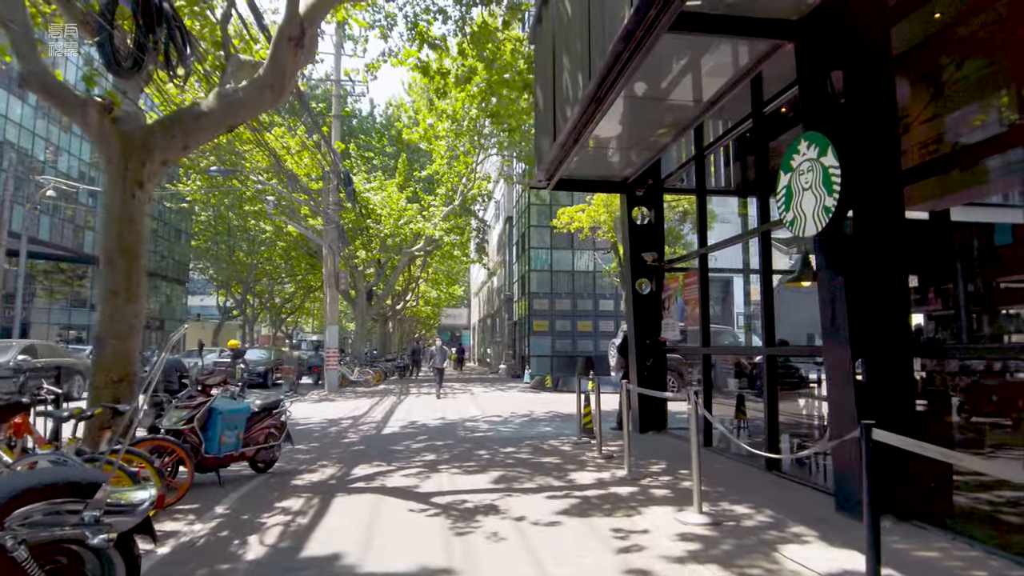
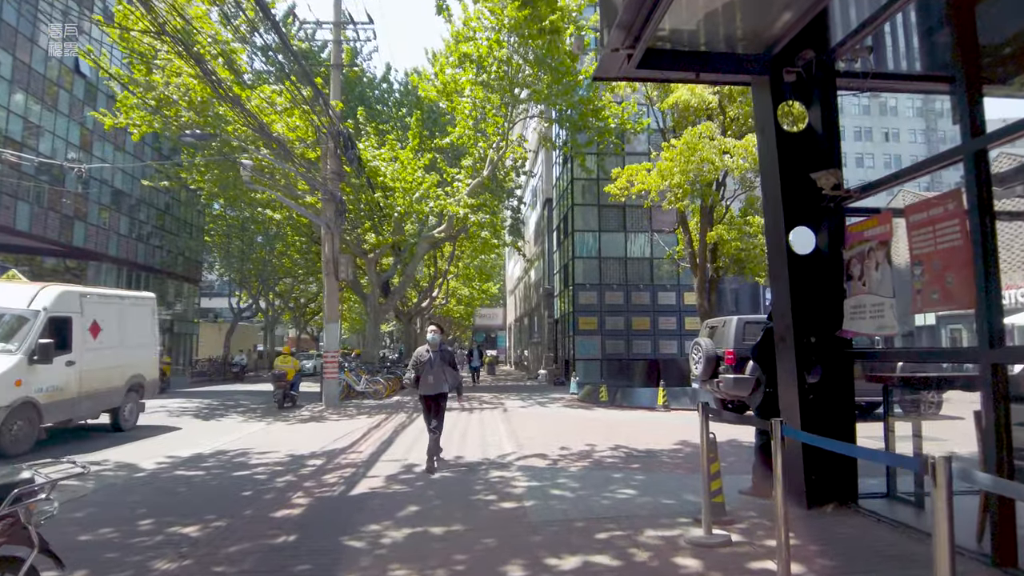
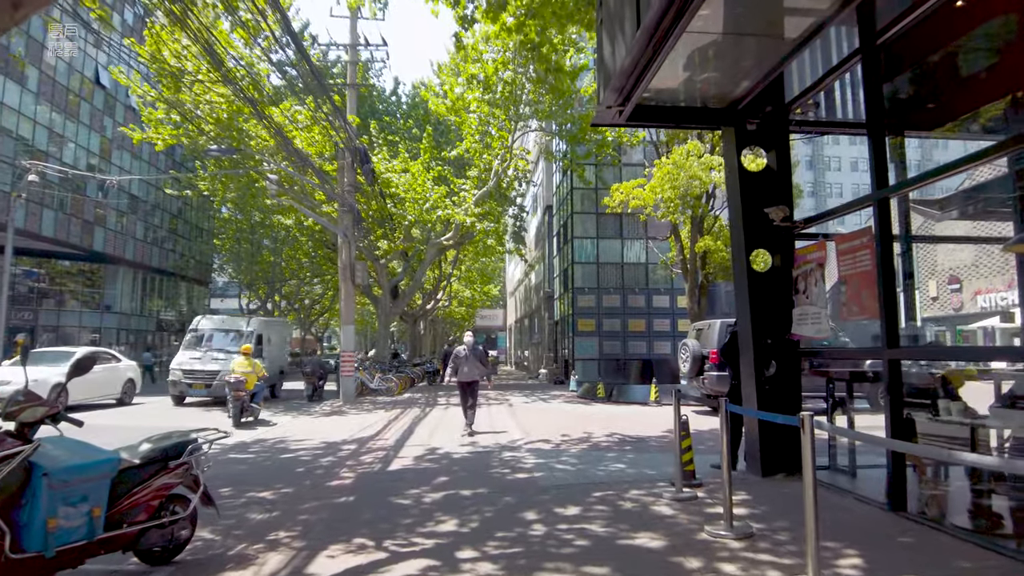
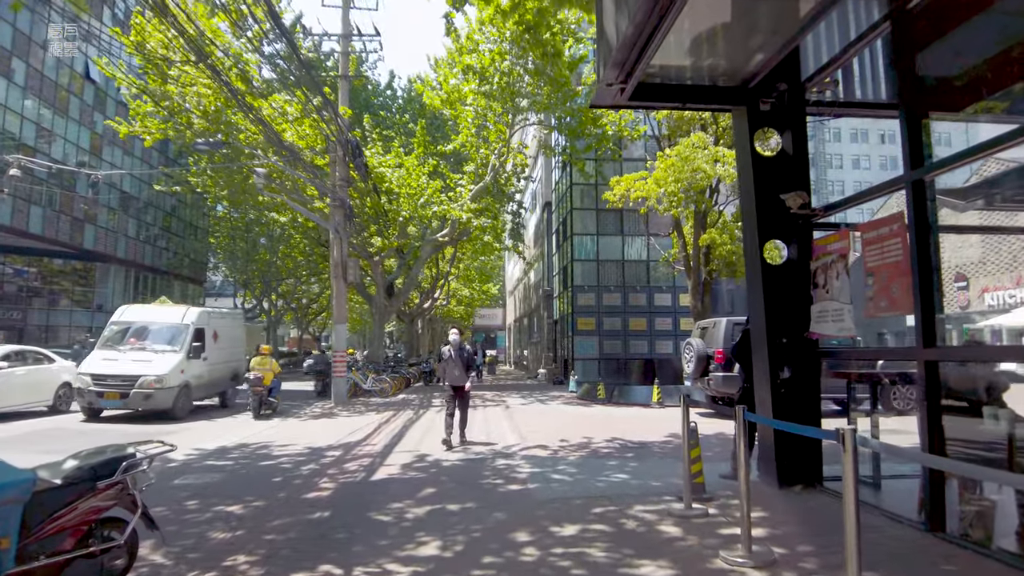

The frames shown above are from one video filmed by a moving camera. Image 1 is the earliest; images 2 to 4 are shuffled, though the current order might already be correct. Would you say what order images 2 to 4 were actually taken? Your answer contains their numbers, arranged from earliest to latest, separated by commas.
3, 4, 2
